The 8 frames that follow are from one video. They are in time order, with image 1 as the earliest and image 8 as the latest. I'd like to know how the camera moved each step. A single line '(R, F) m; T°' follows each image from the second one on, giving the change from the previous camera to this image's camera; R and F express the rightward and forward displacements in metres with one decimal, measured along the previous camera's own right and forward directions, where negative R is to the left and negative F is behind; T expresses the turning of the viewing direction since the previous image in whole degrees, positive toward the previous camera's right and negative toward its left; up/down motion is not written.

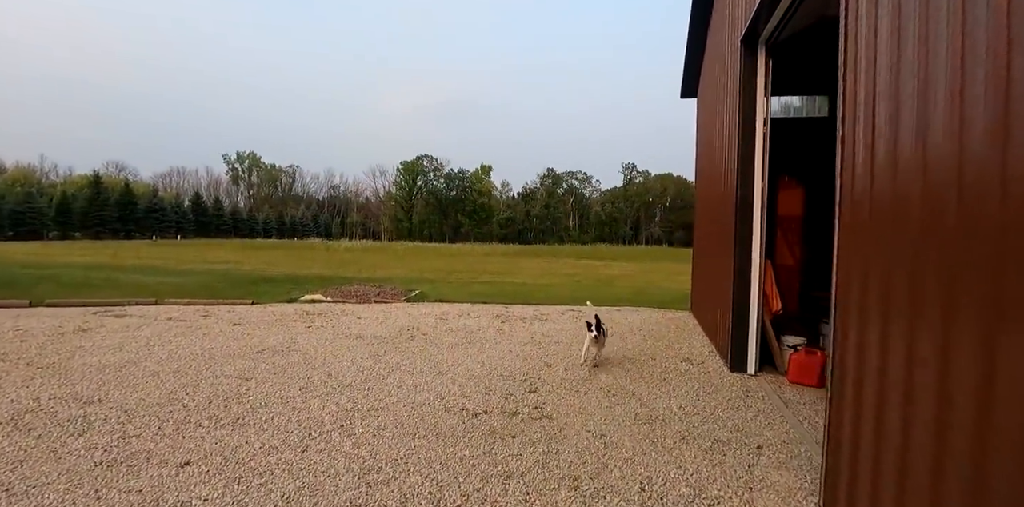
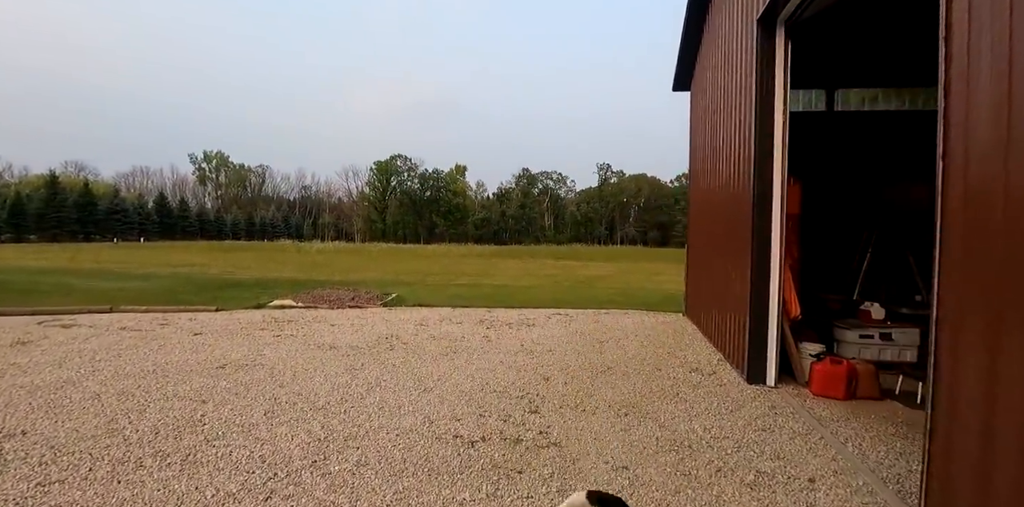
(-0.2, +0.5) m; +3°
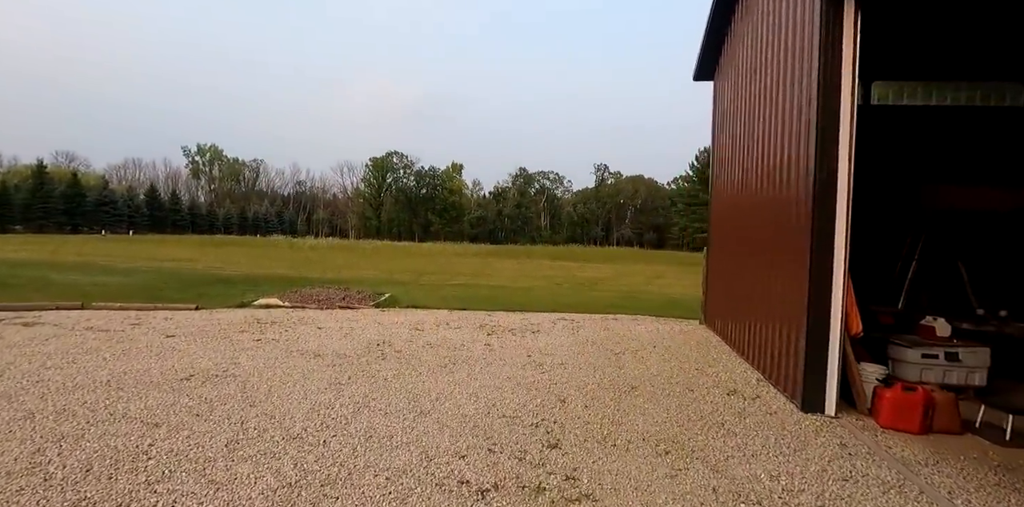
(-0.1, +0.7) m; +1°
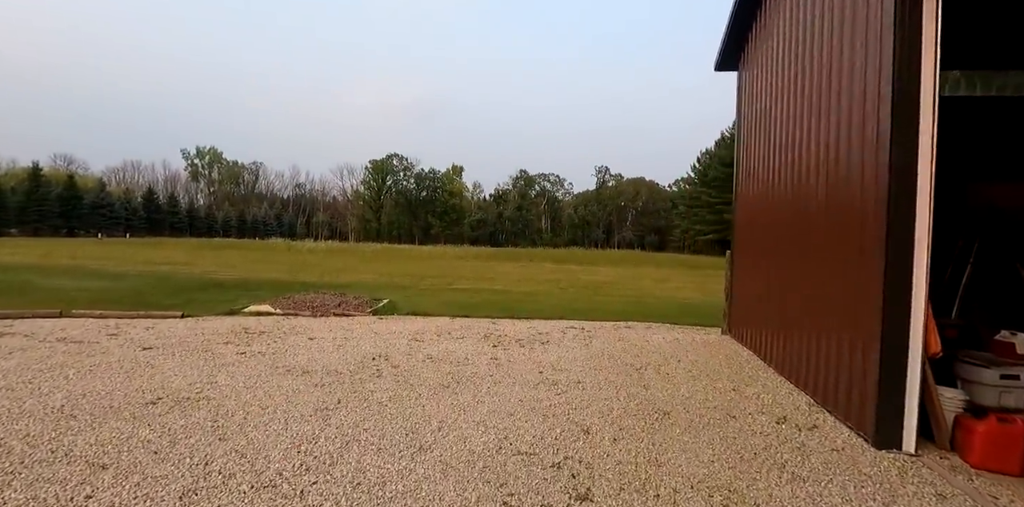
(-0.1, +0.6) m; 0°
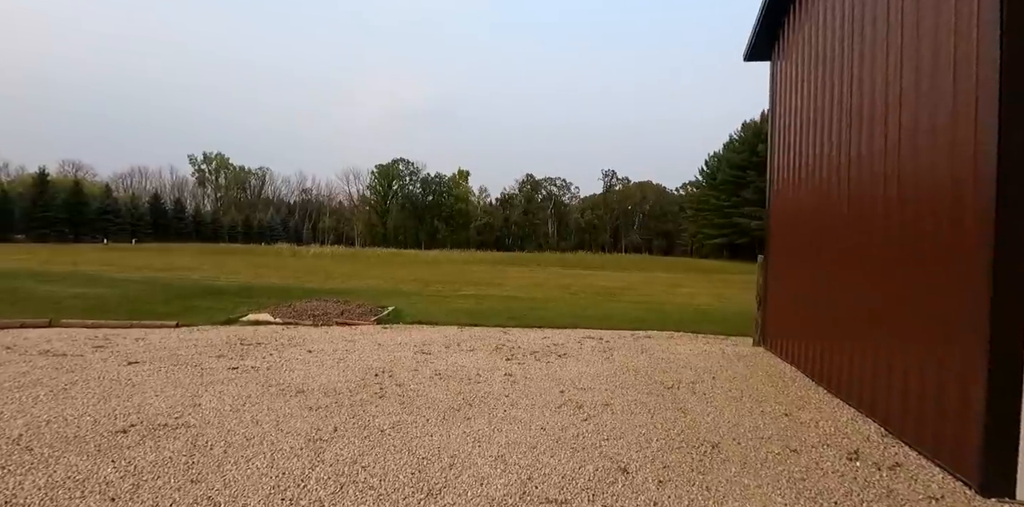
(-0.1, +0.5) m; -1°
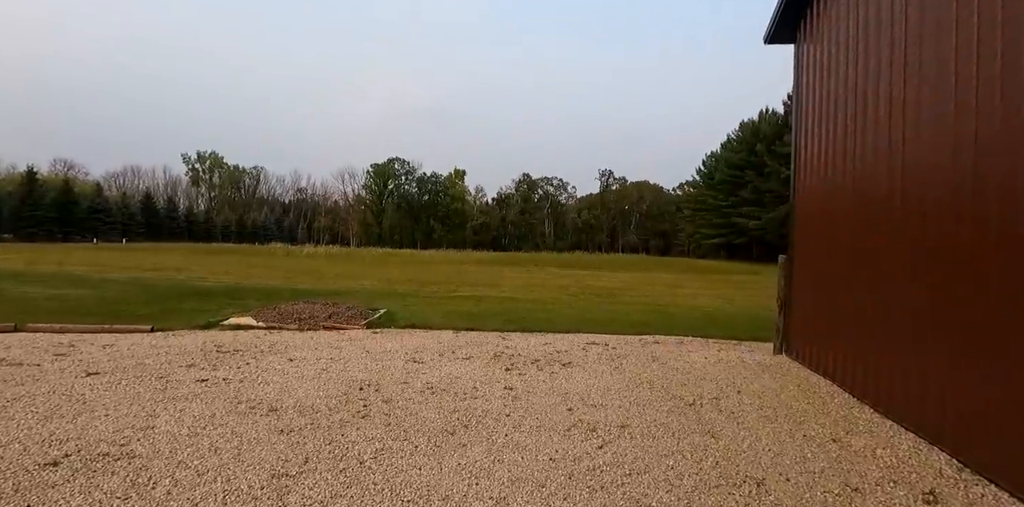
(0.0, +0.6) m; 0°
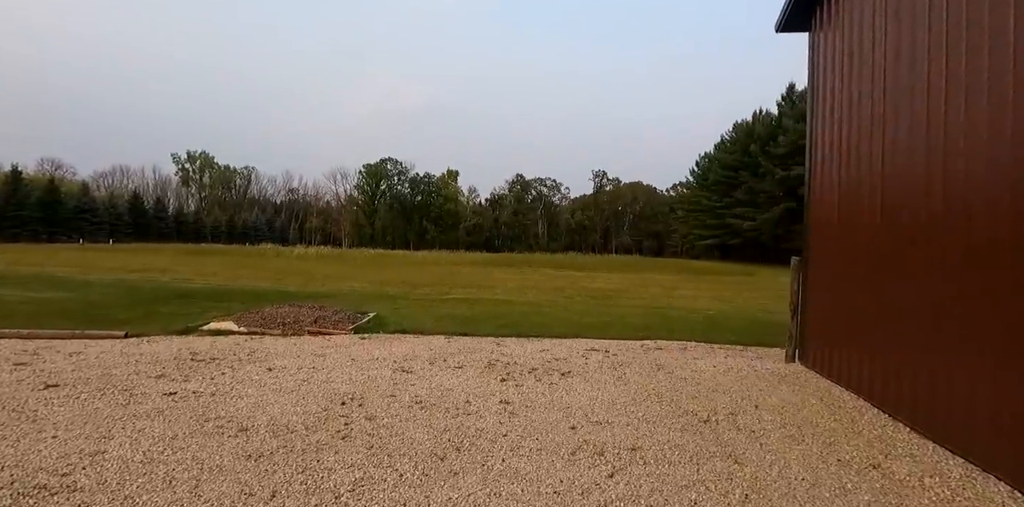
(0.0, +0.4) m; +1°
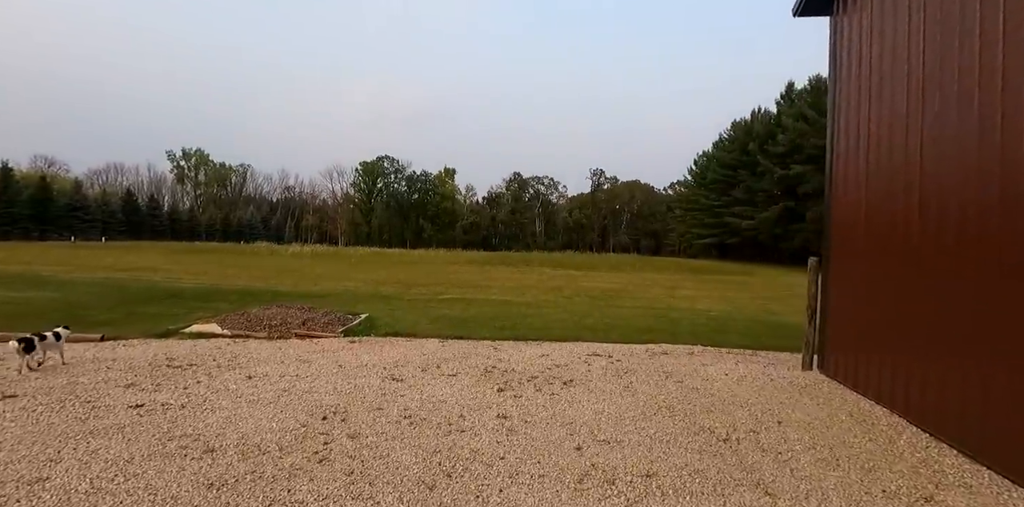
(0.0, +0.4) m; 0°
